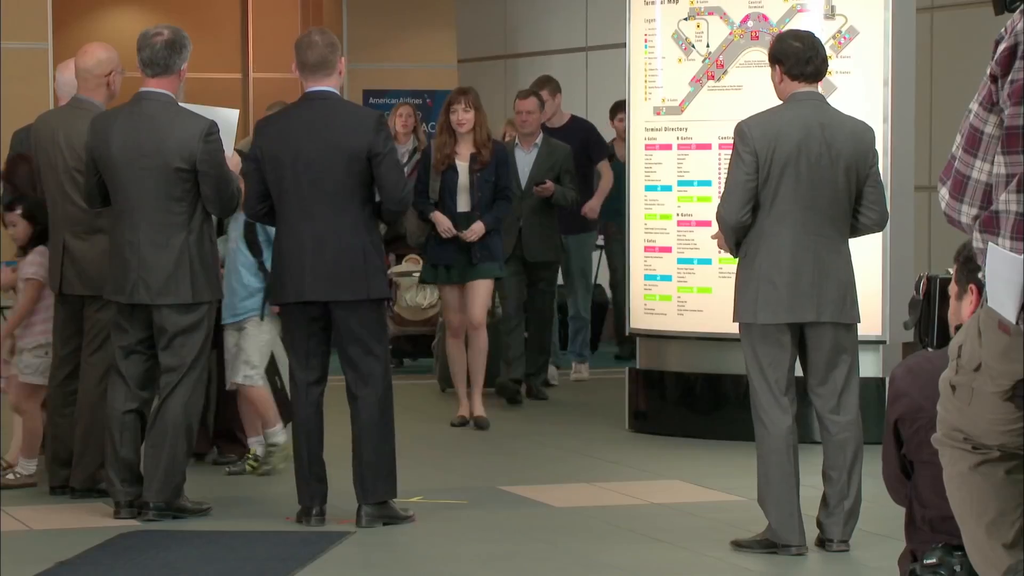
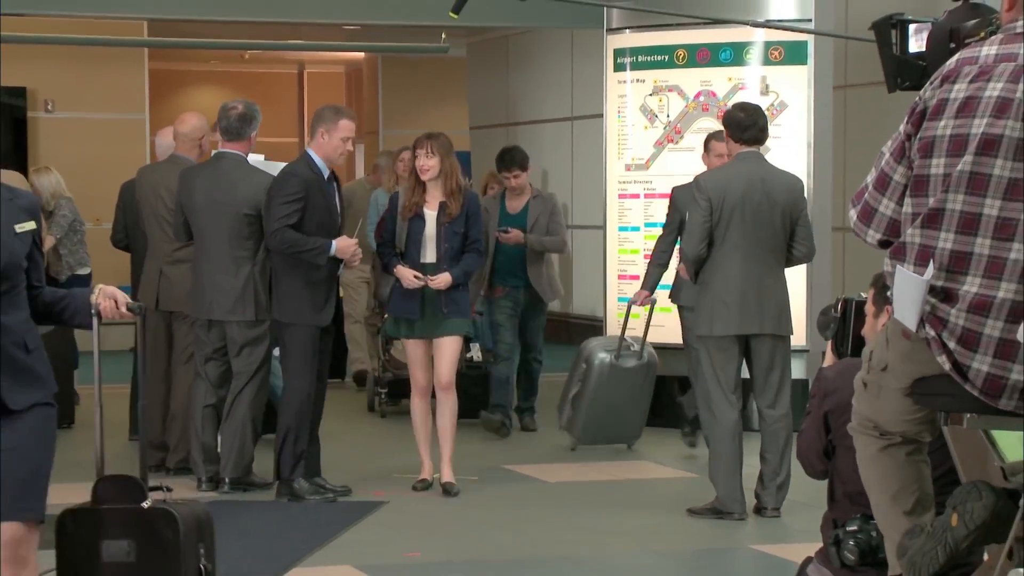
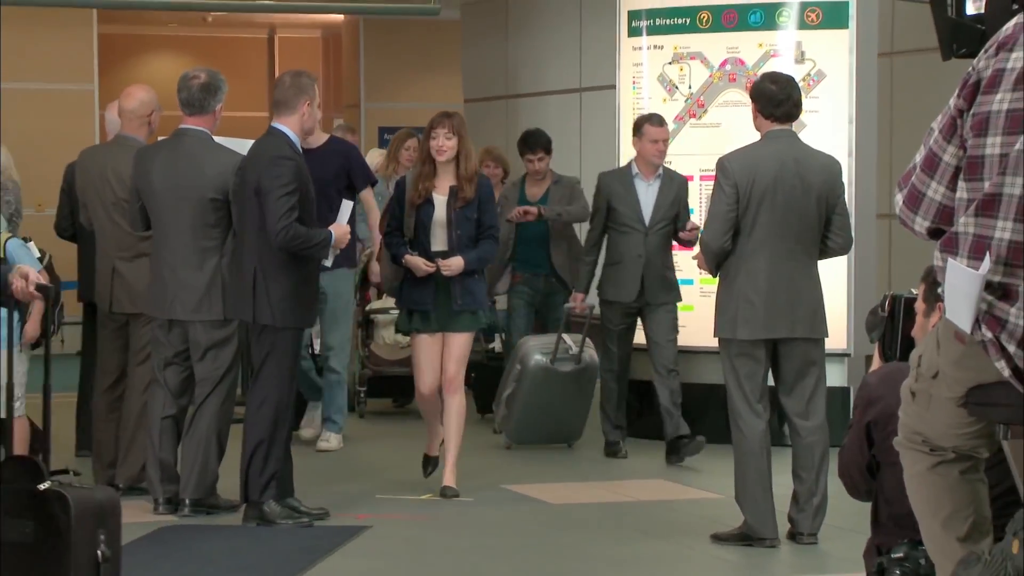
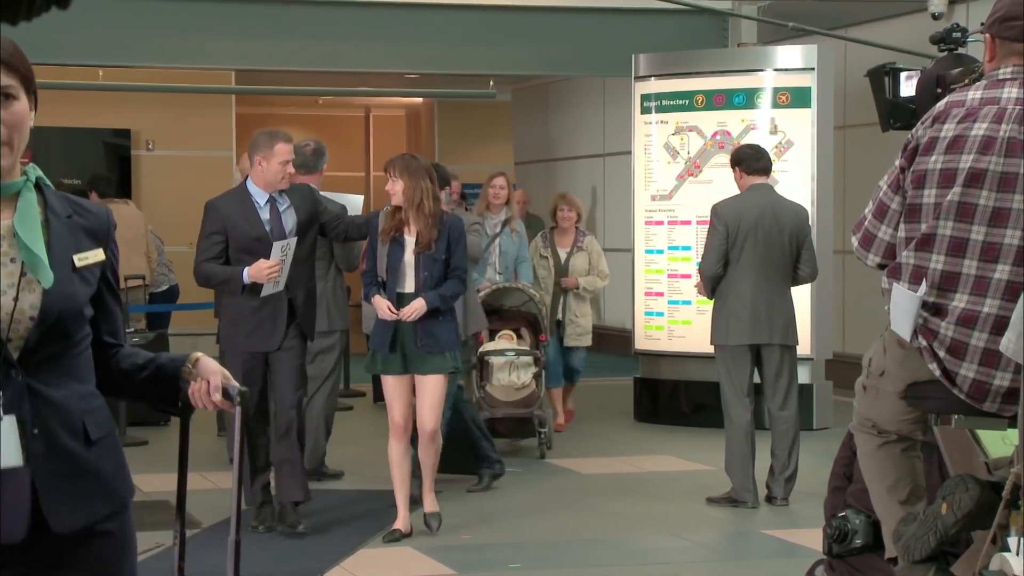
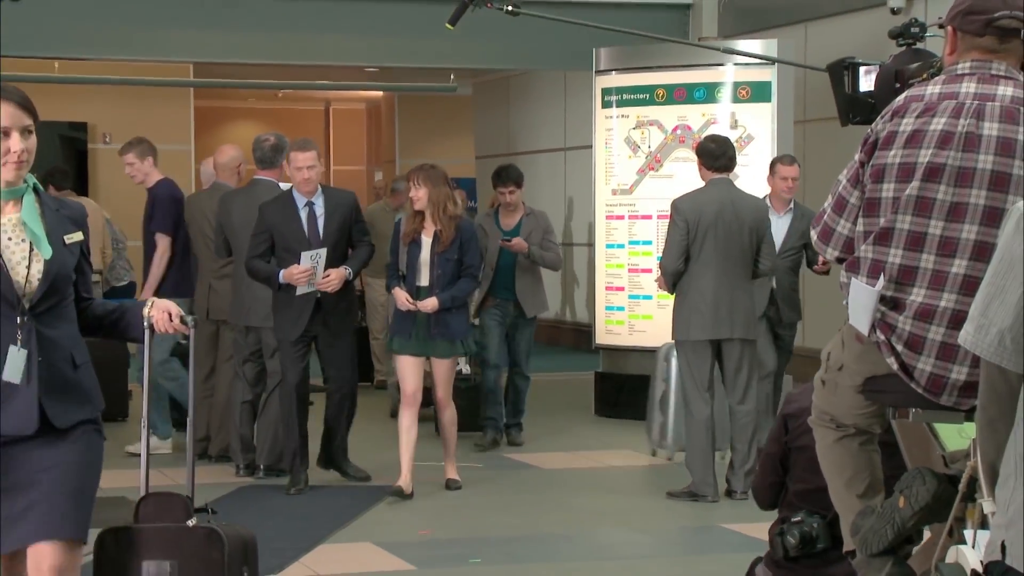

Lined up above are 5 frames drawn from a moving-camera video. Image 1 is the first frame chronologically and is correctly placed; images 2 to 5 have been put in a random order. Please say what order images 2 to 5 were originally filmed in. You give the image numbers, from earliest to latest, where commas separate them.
3, 2, 5, 4
